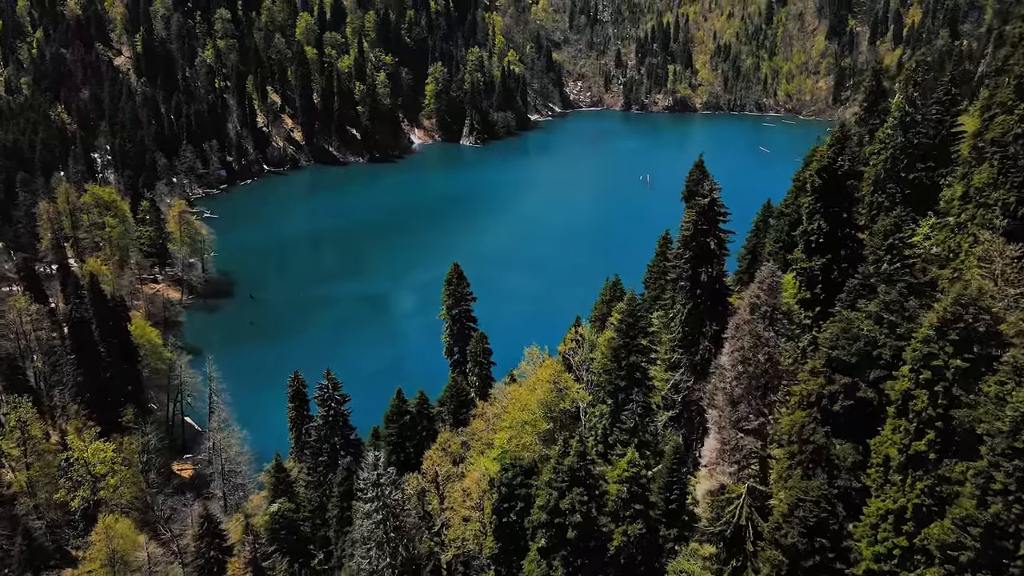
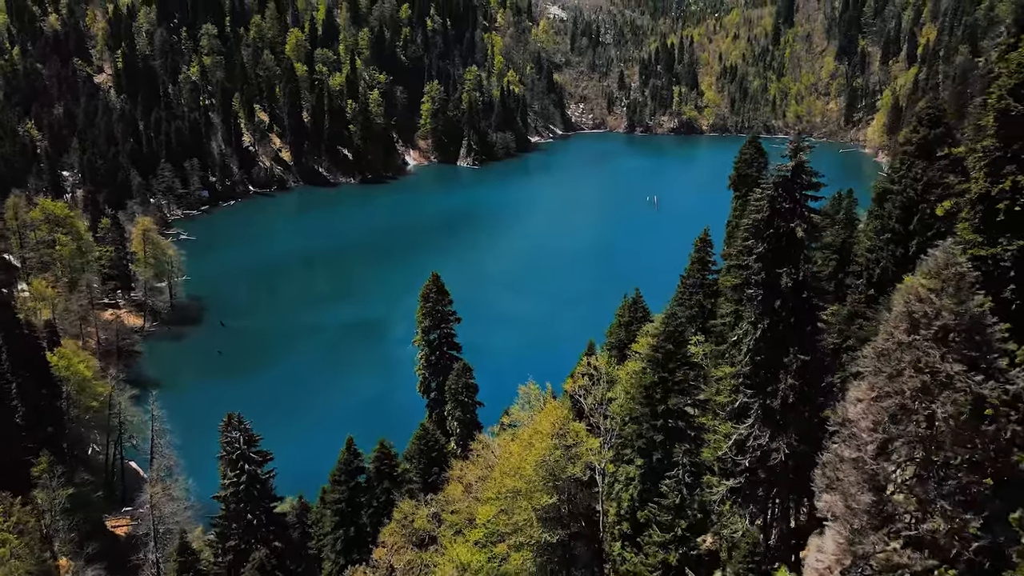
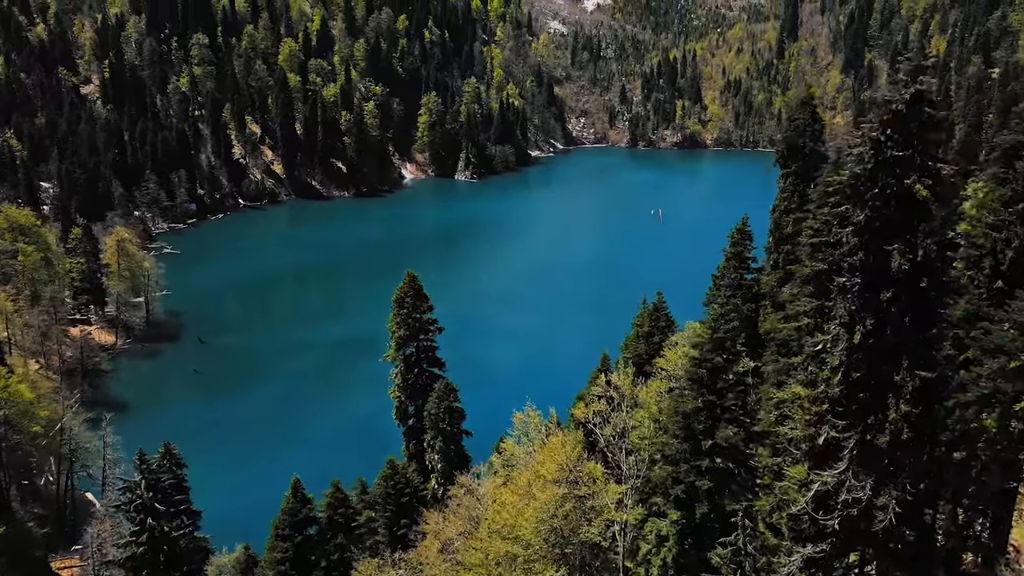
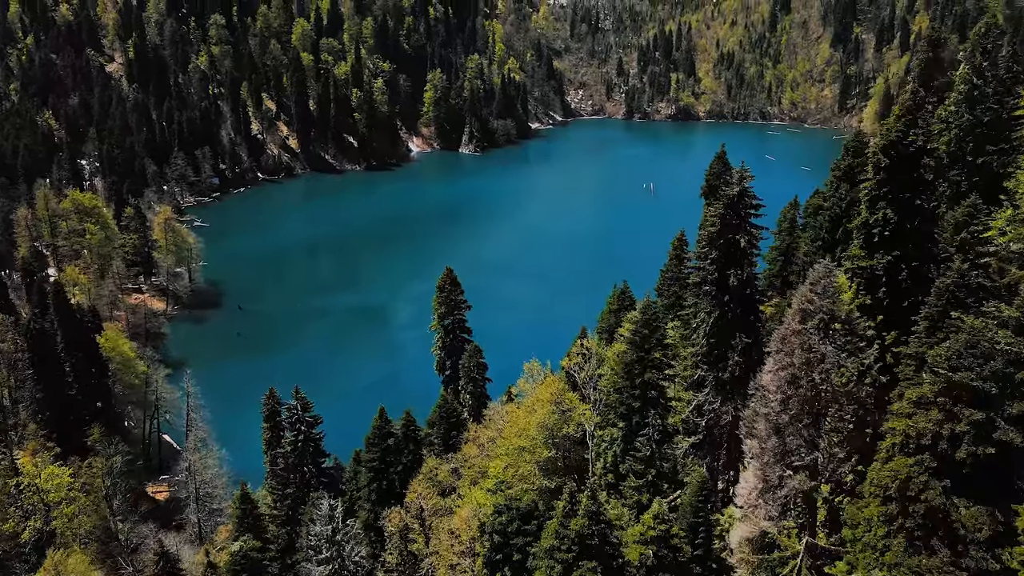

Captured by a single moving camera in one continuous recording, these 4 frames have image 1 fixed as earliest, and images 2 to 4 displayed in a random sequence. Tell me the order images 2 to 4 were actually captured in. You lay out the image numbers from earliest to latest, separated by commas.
4, 2, 3
